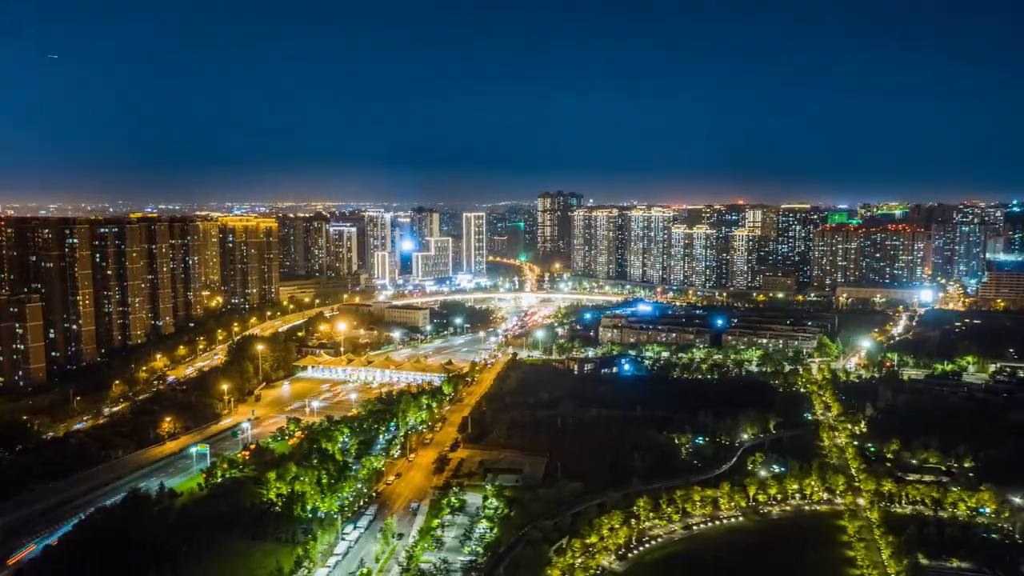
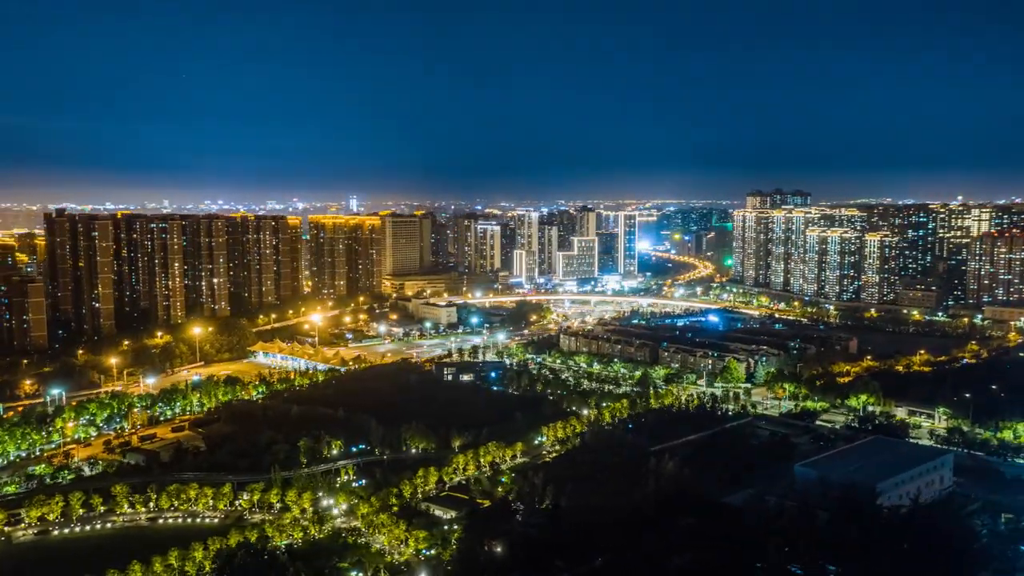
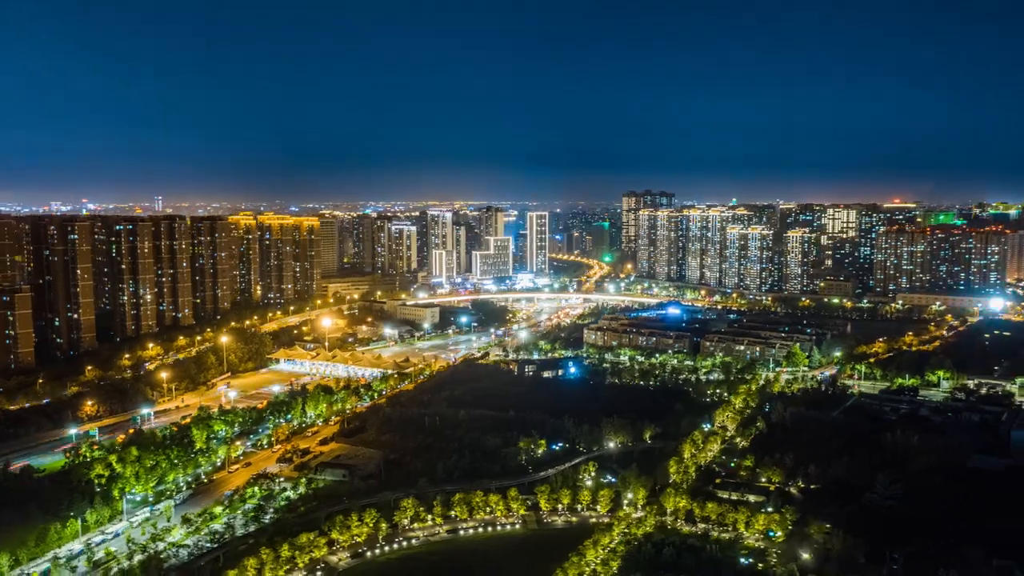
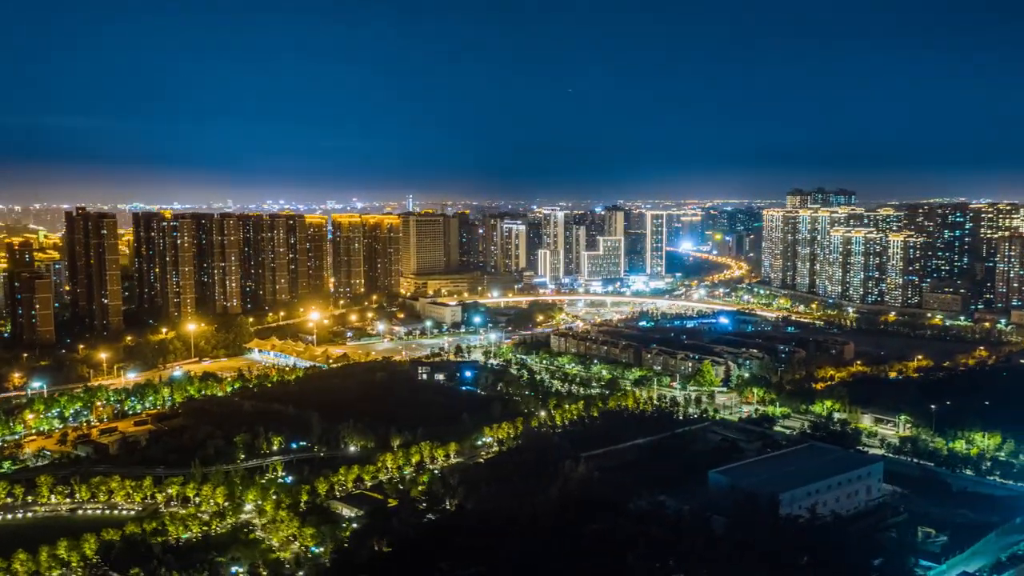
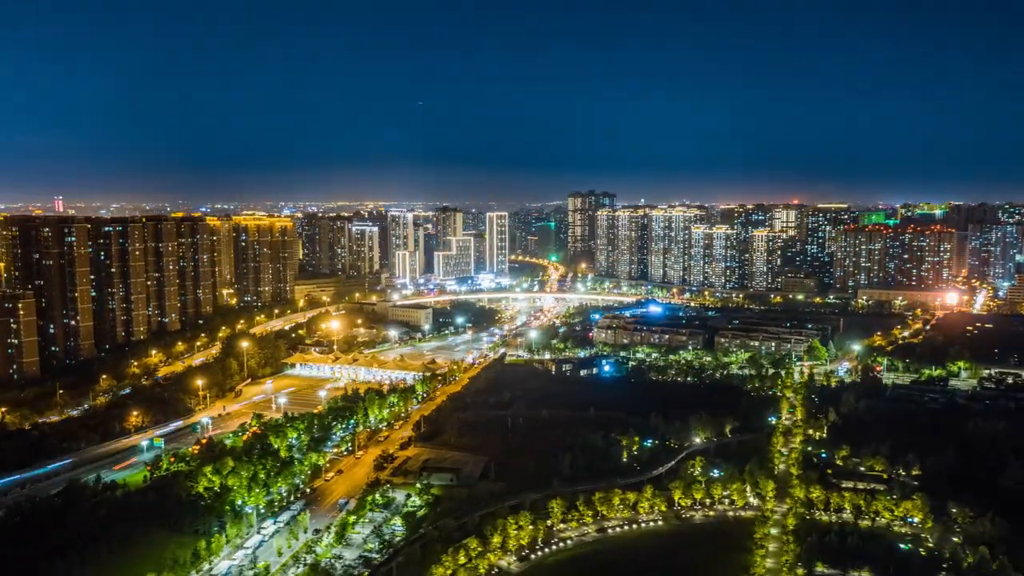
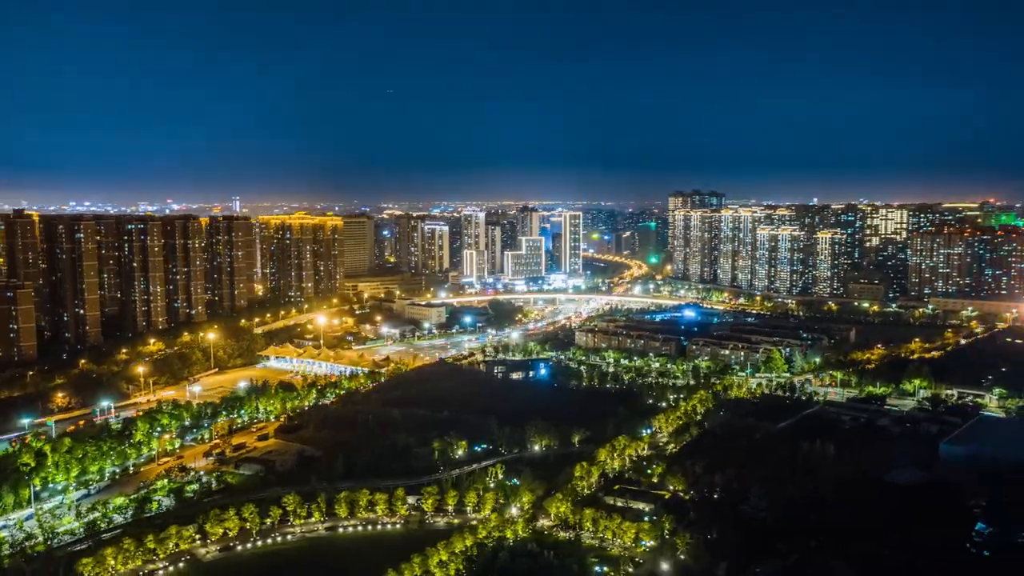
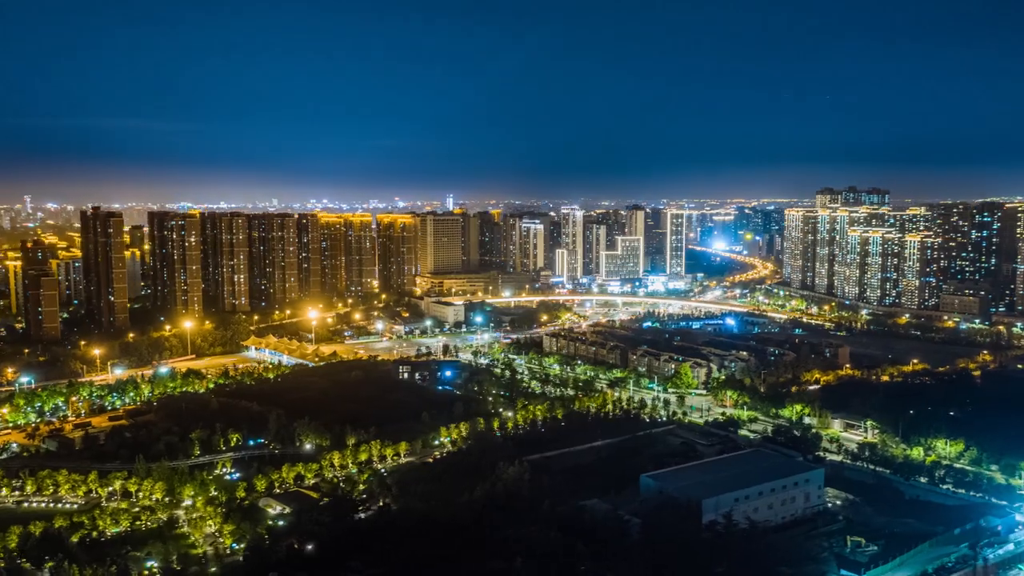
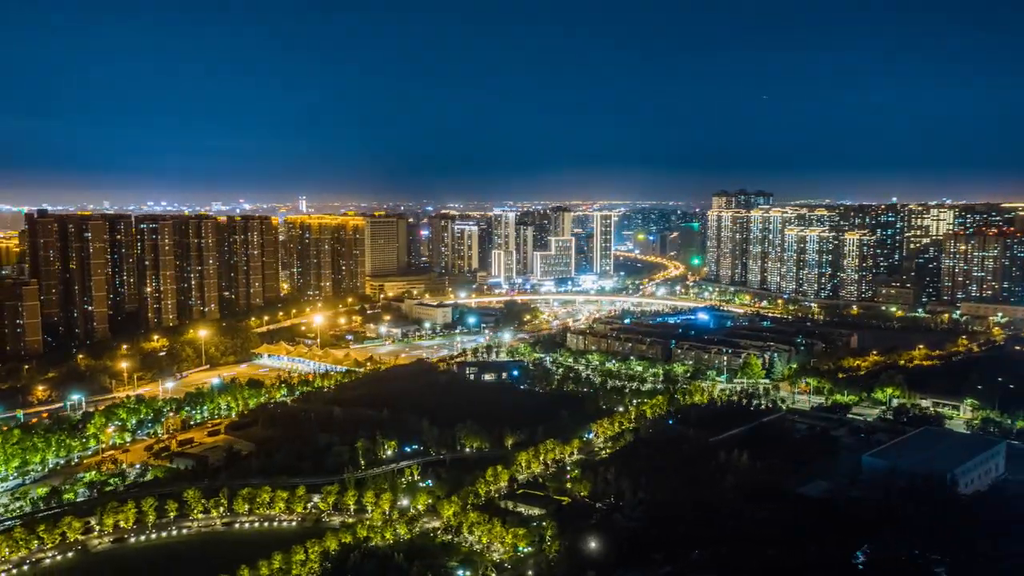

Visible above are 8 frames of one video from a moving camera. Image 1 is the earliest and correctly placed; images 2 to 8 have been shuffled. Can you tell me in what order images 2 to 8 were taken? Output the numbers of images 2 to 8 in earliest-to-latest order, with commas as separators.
5, 3, 6, 8, 2, 4, 7
